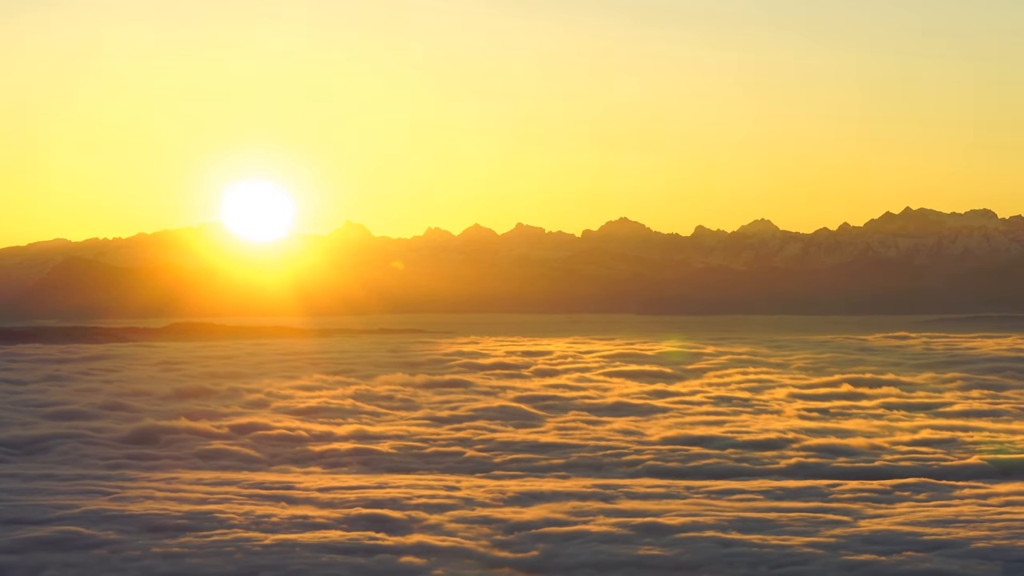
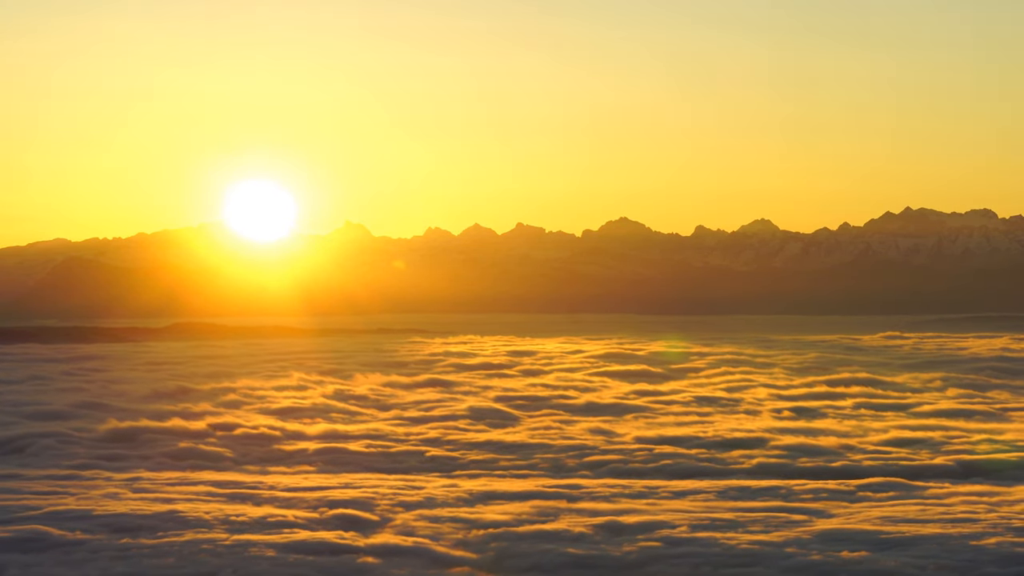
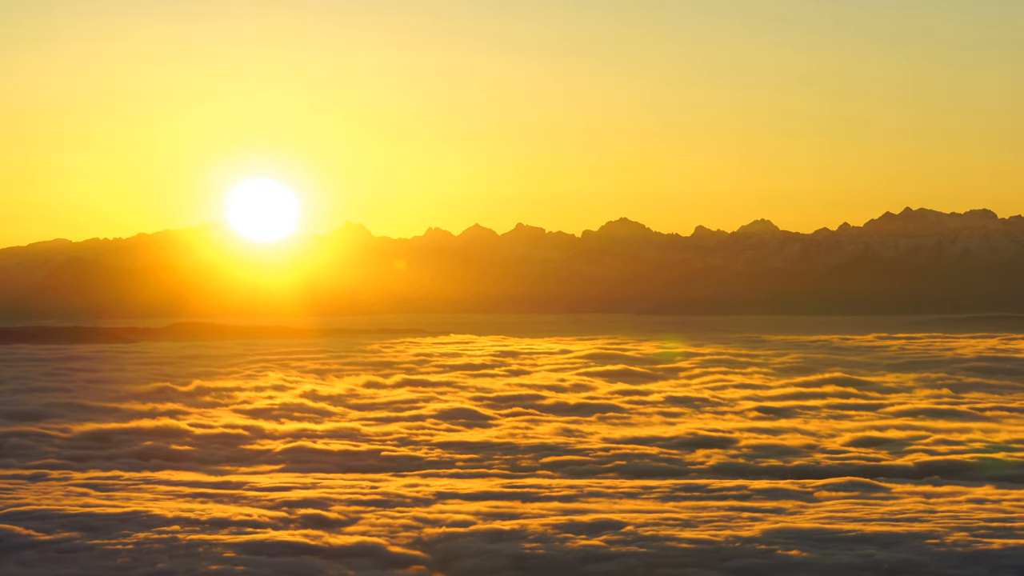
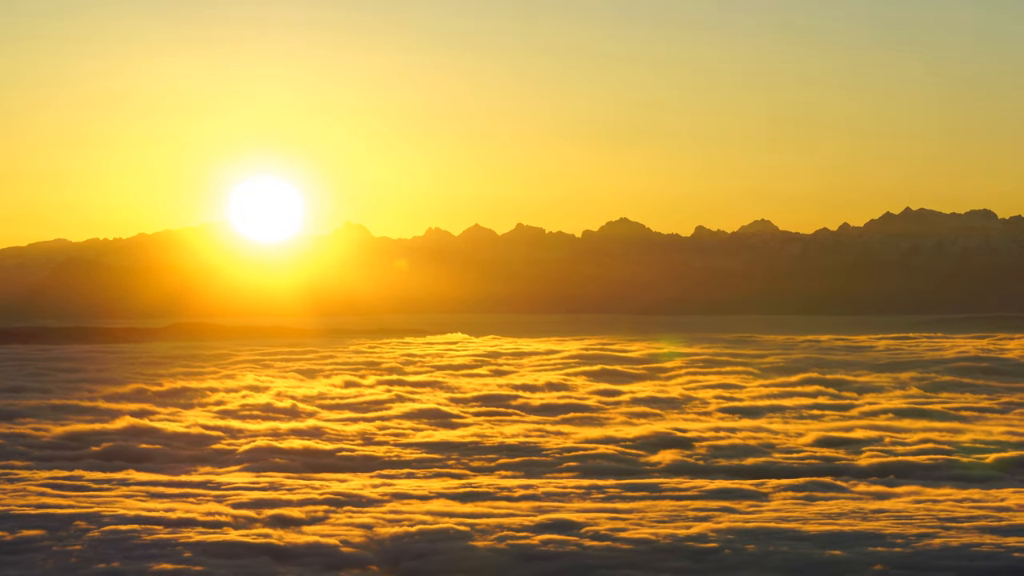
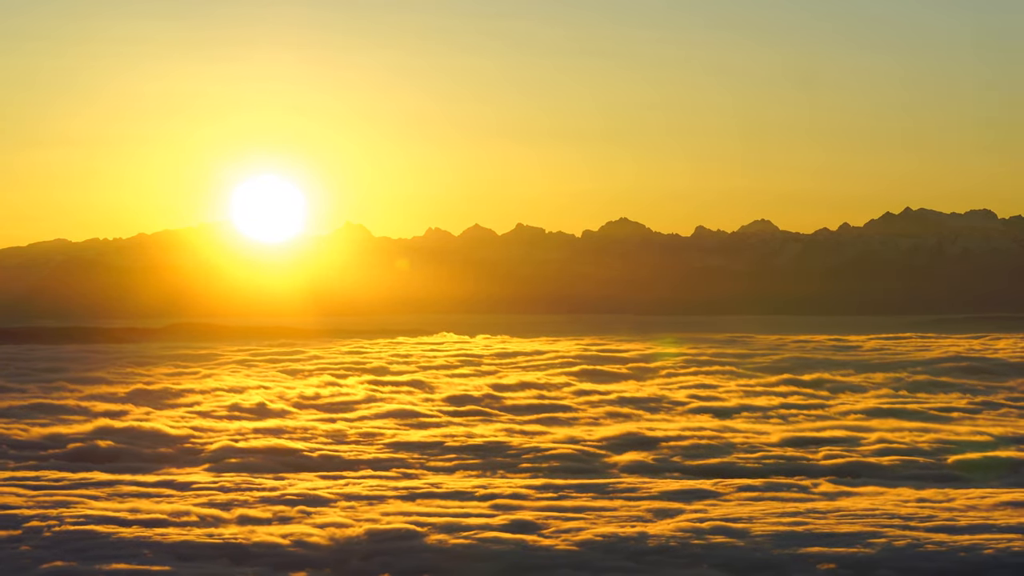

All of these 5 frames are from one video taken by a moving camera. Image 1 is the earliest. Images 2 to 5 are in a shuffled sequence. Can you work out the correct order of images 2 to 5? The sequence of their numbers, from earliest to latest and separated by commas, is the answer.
2, 3, 4, 5
